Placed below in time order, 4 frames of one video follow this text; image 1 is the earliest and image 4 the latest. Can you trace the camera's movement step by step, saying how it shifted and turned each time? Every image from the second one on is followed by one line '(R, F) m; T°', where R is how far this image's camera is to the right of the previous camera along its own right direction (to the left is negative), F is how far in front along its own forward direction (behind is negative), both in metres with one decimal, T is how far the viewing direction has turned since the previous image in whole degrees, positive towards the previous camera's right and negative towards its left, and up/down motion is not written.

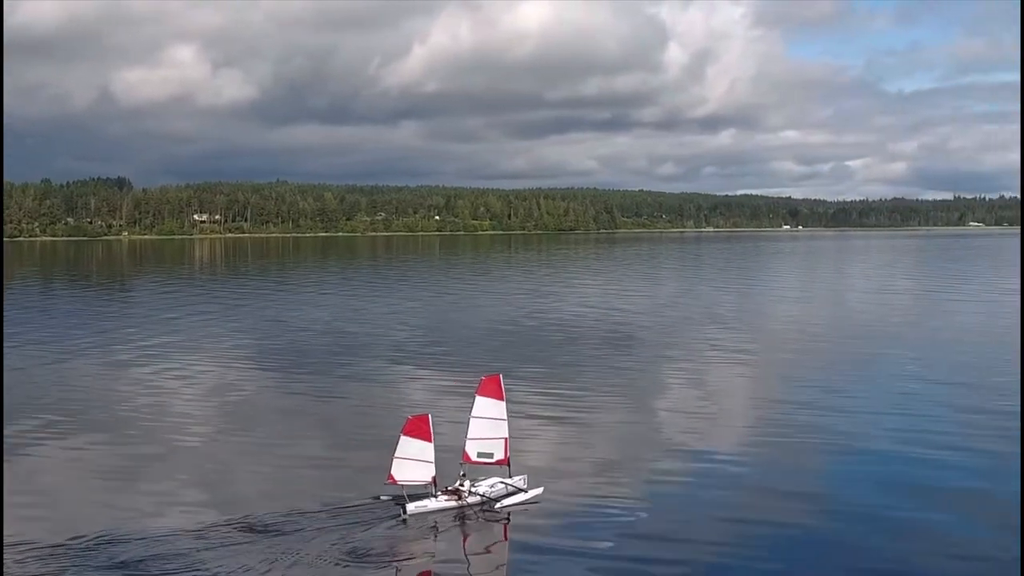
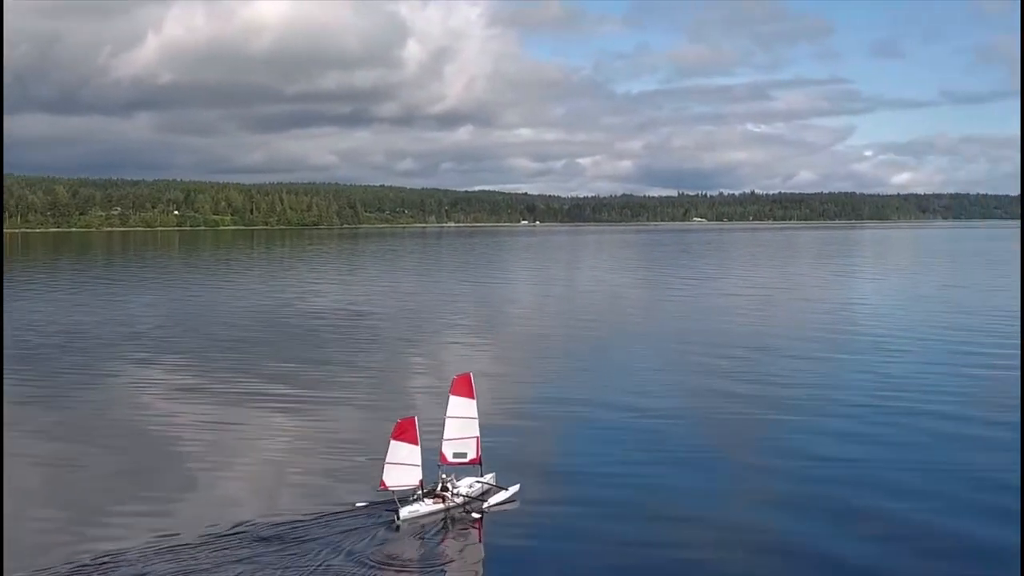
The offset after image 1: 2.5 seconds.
(-2.2, 0.0) m; +13°
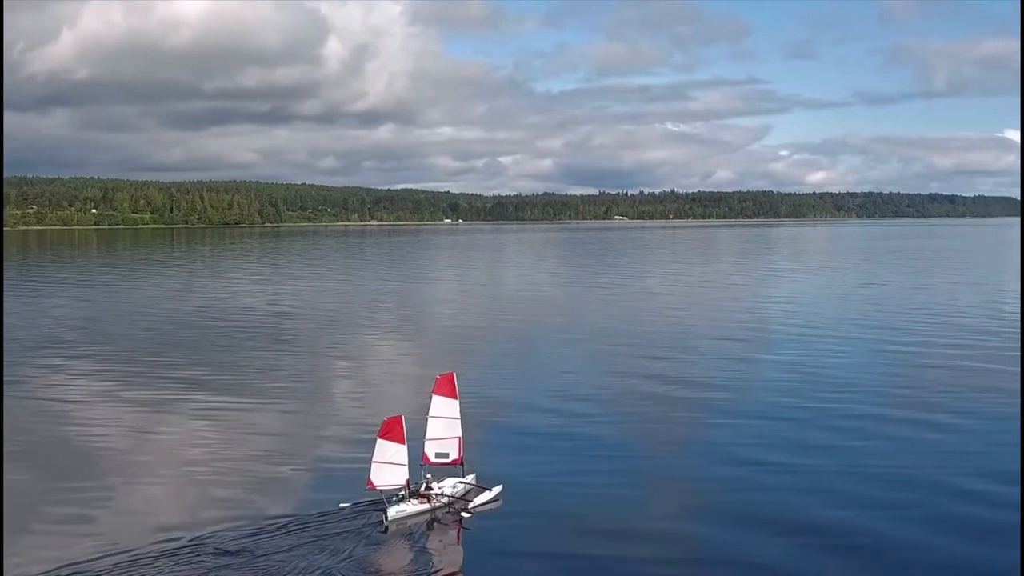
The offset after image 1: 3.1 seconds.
(-0.6, -0.1) m; +4°
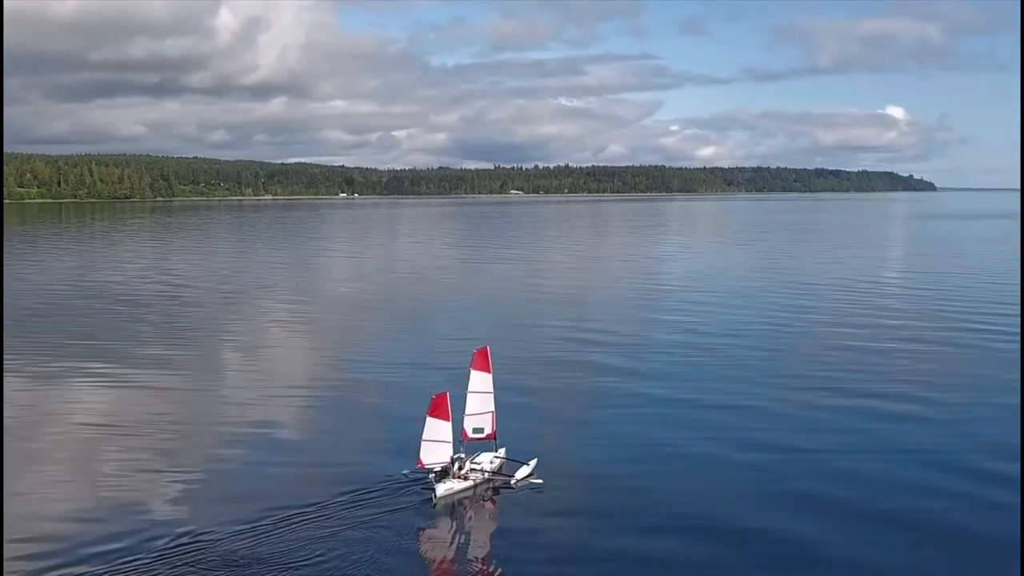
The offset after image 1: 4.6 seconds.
(-1.4, +0.1) m; +5°
